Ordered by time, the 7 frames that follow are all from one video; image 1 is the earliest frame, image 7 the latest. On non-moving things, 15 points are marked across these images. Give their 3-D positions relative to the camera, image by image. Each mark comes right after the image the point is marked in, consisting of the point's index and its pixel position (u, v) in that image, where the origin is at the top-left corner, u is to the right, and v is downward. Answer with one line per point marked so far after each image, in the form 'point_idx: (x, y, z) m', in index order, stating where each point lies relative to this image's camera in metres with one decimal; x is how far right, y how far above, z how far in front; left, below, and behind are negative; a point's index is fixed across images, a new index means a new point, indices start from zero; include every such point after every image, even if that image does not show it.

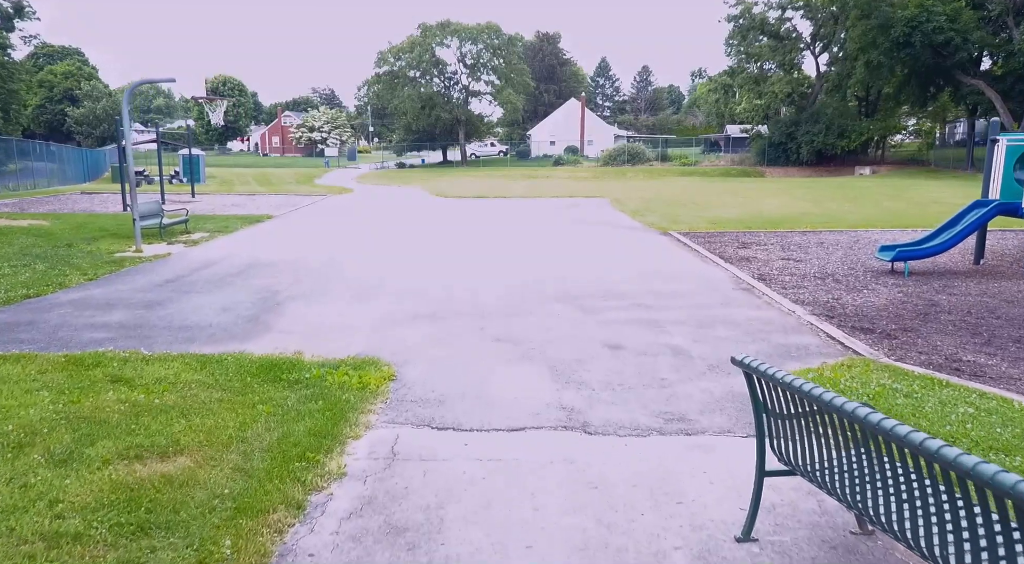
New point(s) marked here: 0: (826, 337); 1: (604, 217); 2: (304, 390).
0: (+2.8, -0.5, +6.7) m
1: (+2.2, +1.6, +18.6) m
2: (-1.4, -0.8, +5.2) m
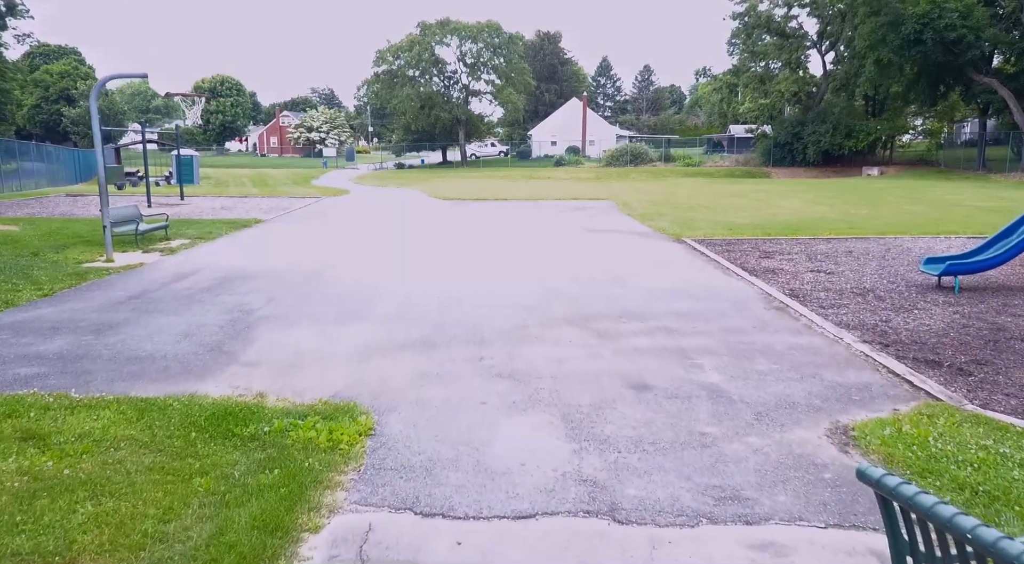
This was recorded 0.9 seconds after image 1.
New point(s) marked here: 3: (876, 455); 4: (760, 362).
0: (+2.8, -0.7, +5.7) m
1: (+2.3, +1.4, +17.5) m
2: (-1.4, -1.0, +4.2) m
3: (+2.0, -0.9, +4.1) m
4: (+2.0, -0.6, +6.0) m
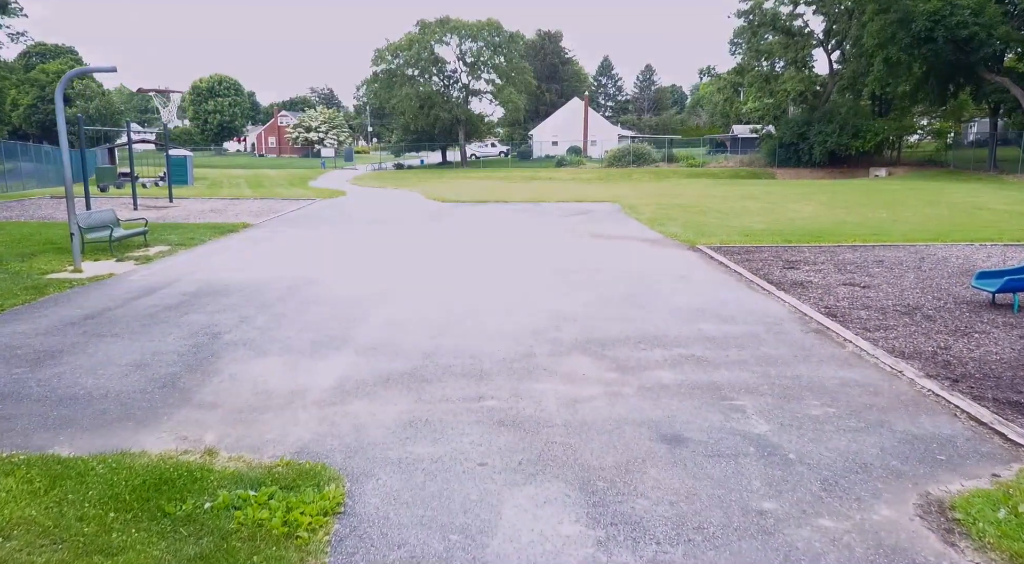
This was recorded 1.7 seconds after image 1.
0: (+2.9, -0.9, +4.7) m
1: (+2.3, +1.2, +16.6) m
2: (-1.4, -1.1, +3.2) m
3: (+2.0, -1.1, +3.1) m
4: (+2.0, -0.8, +5.1) m
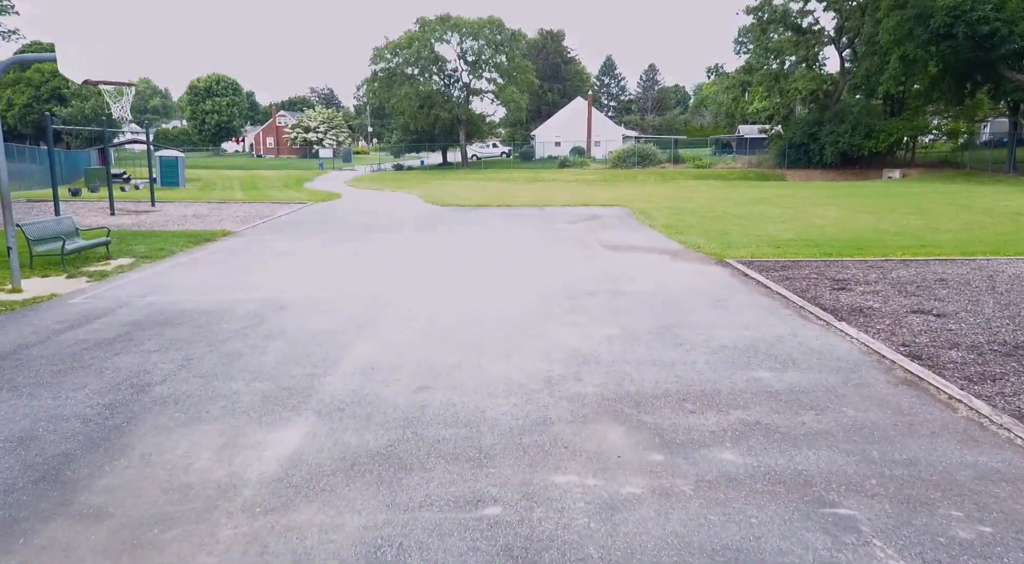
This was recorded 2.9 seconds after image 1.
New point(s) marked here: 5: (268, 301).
0: (+2.9, -1.1, +3.2) m
1: (+2.4, +0.9, +15.1) m
2: (-1.3, -1.4, +1.7) m
3: (+2.1, -1.4, +1.6) m
4: (+2.1, -1.1, +3.6) m
5: (-2.9, -0.2, +8.9) m
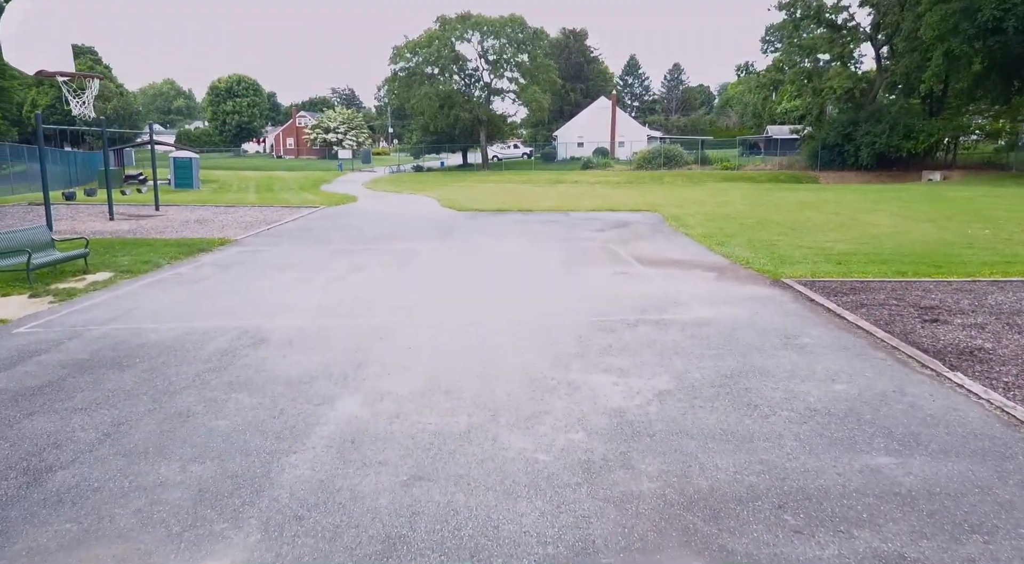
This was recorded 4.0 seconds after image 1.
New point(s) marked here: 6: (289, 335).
0: (+3.0, -1.4, +1.6) m
1: (+2.8, +0.6, +13.5) m
2: (-1.3, -1.7, +0.2) m
3: (+2.1, -1.7, 0.0) m
4: (+2.2, -1.4, +2.0) m
5: (-2.7, -0.5, +7.5) m
6: (-2.2, -0.5, +7.3) m
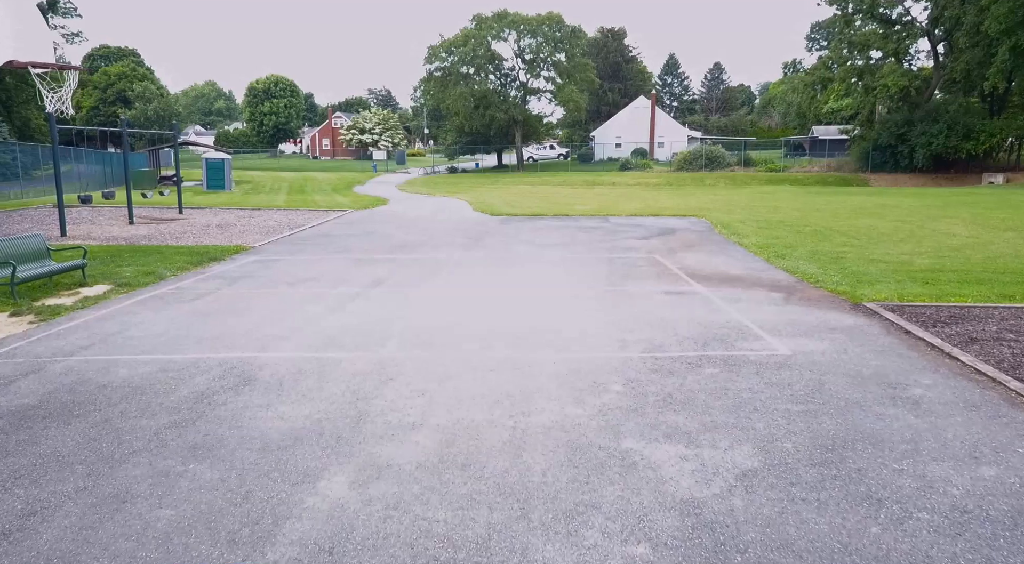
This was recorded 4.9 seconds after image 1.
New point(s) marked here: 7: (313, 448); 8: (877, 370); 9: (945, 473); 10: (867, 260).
0: (+3.0, -1.7, +0.2) m
1: (+3.4, +0.3, +12.1) m
2: (-1.4, -1.9, -1.0) m
3: (+2.0, -2.0, -1.3) m
4: (+2.2, -1.7, +0.6) m
5: (-2.4, -0.7, +6.3) m
6: (-1.9, -0.8, +6.1) m
7: (-1.2, -1.0, +4.6) m
8: (+2.9, -0.7, +6.1) m
9: (+2.3, -1.0, +4.1) m
10: (+5.9, +0.4, +12.4) m
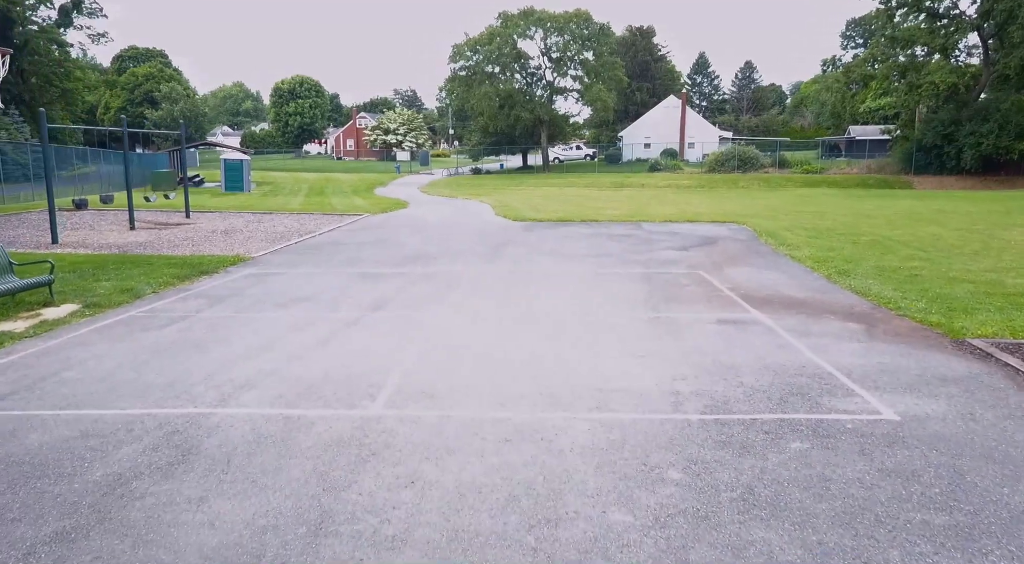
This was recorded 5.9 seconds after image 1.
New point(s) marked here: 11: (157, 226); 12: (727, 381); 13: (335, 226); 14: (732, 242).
0: (+2.9, -2.0, -1.4) m
1: (+3.7, 0.0, +10.4) m
2: (-1.5, -2.2, -2.4) m
3: (+1.9, -2.2, -2.9) m
4: (+2.1, -1.9, -1.0) m
5: (-2.2, -1.0, +4.9) m
6: (-1.8, -1.0, +4.7) m
7: (-1.1, -1.3, +3.2) m
8: (+3.1, -1.0, +4.5) m
9: (+2.4, -1.3, +2.5) m
10: (+6.2, +0.1, +10.7) m
11: (-9.0, +1.4, +18.8) m
12: (+1.7, -0.8, +5.7) m
13: (-4.5, +1.4, +19.4) m
14: (+4.4, +0.8, +15.2) m
